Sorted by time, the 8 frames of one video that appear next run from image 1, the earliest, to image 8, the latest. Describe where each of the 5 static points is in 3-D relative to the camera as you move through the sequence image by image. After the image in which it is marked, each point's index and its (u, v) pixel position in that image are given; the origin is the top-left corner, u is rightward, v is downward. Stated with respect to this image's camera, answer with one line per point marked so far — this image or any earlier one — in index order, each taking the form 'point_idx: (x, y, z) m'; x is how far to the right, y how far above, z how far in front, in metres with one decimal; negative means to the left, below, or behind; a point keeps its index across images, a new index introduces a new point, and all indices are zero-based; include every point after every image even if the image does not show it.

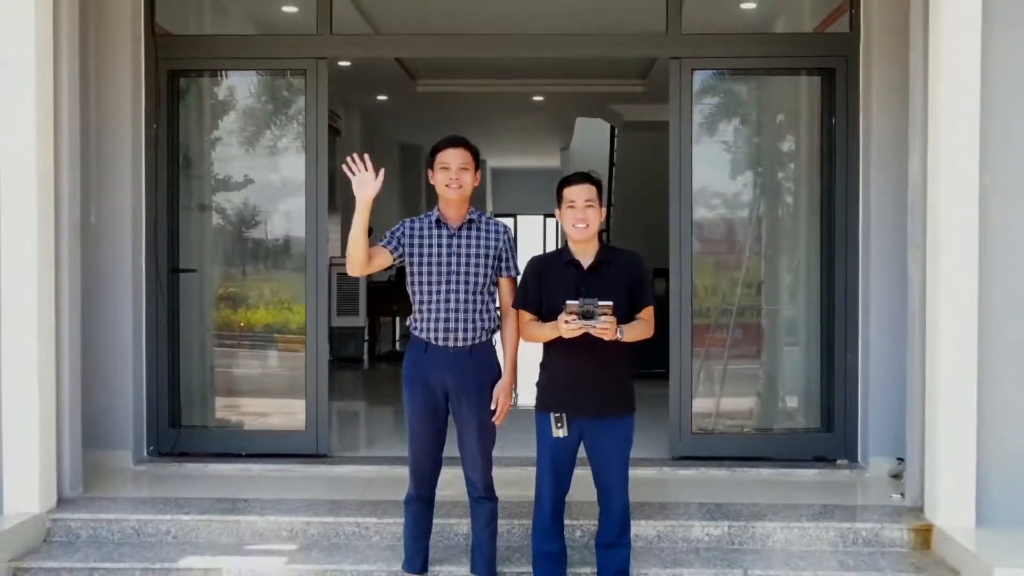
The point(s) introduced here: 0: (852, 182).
0: (+3.3, +1.0, +4.2) m
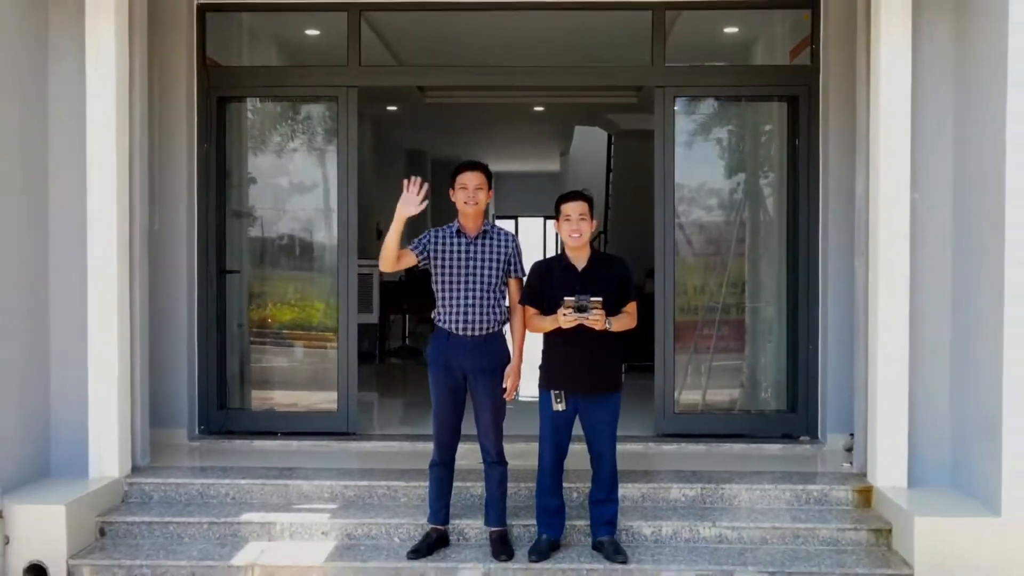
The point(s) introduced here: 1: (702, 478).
0: (+3.3, +1.0, +4.8) m
1: (+1.8, -1.8, +4.1) m
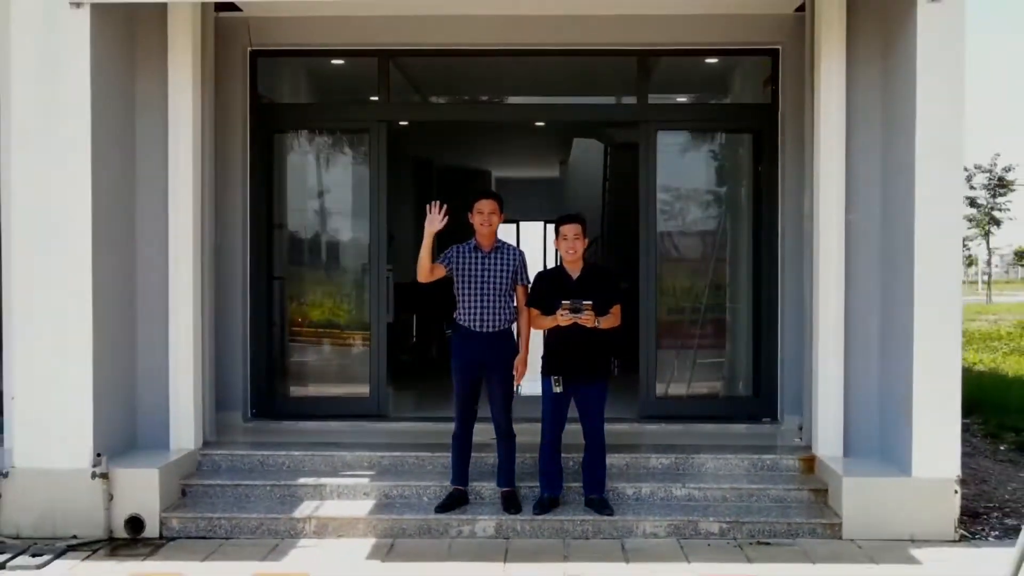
0: (+3.4, +1.0, +5.6) m
1: (+1.9, -1.9, +4.9) m
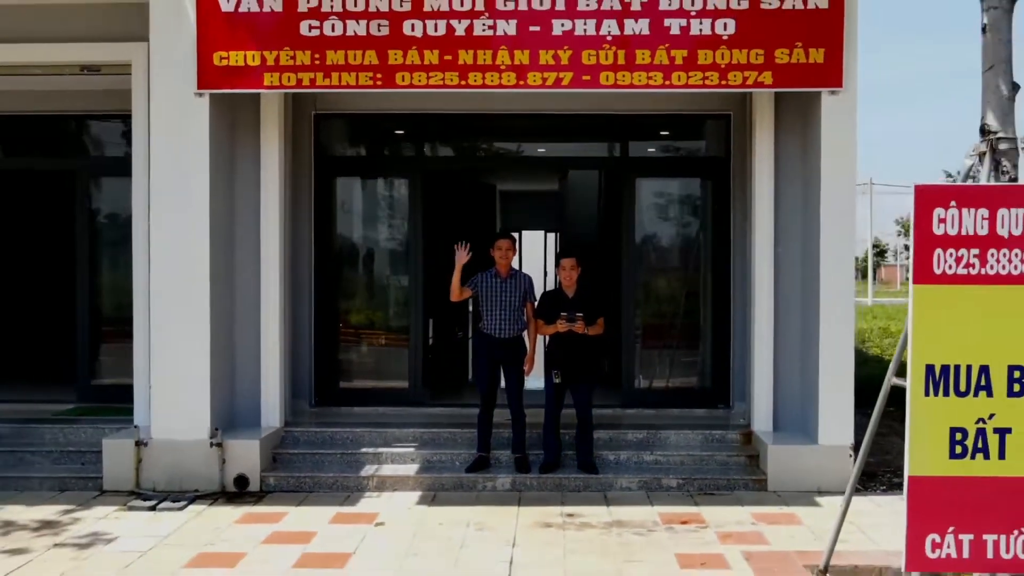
0: (+3.6, +0.7, +7.1) m
1: (+2.0, -2.1, +6.4) m
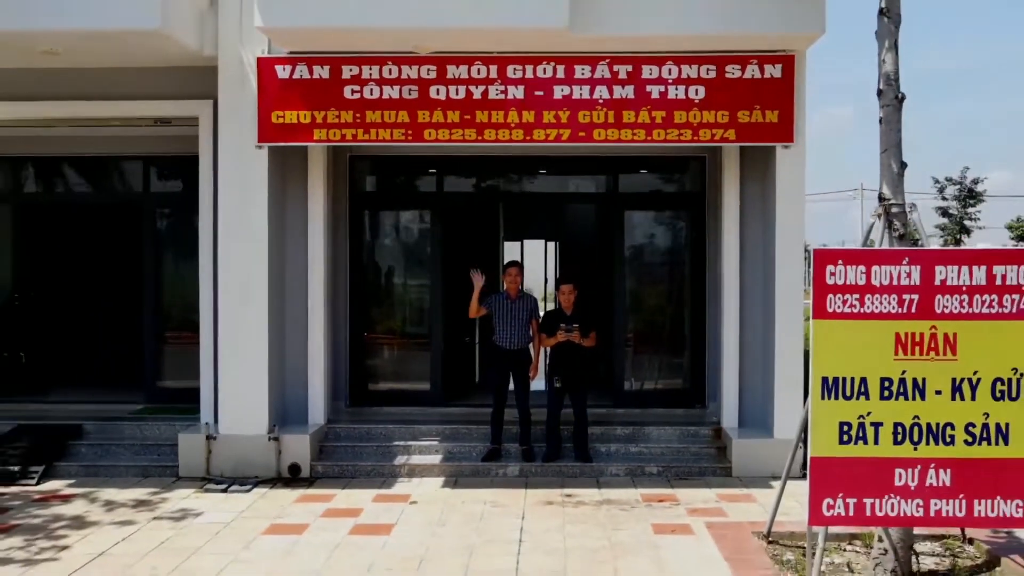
0: (+3.7, +0.4, +8.3) m
1: (+2.1, -2.4, +7.6) m
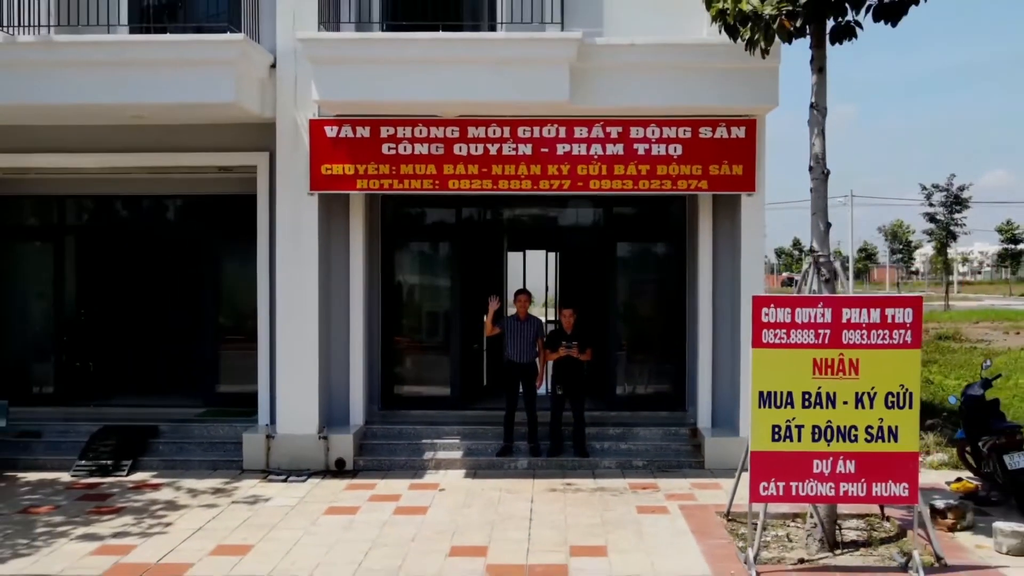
0: (+3.9, 0.0, +9.7) m
1: (+2.3, -2.9, +9.0) m
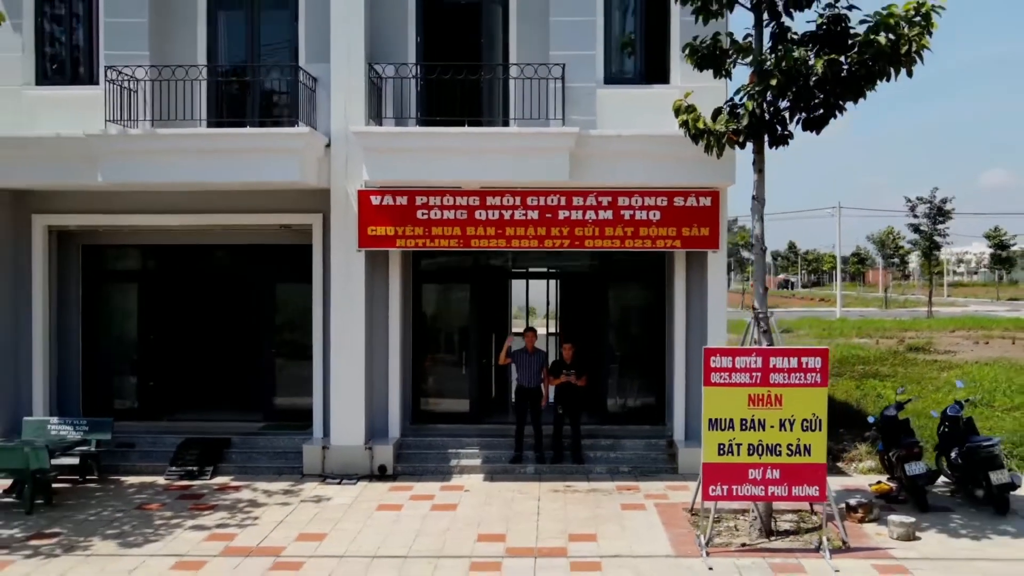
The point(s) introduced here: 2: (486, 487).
0: (+4.1, -1.0, +11.7) m
1: (+2.6, -3.8, +11.0) m
2: (-0.6, -4.6, +9.9) m
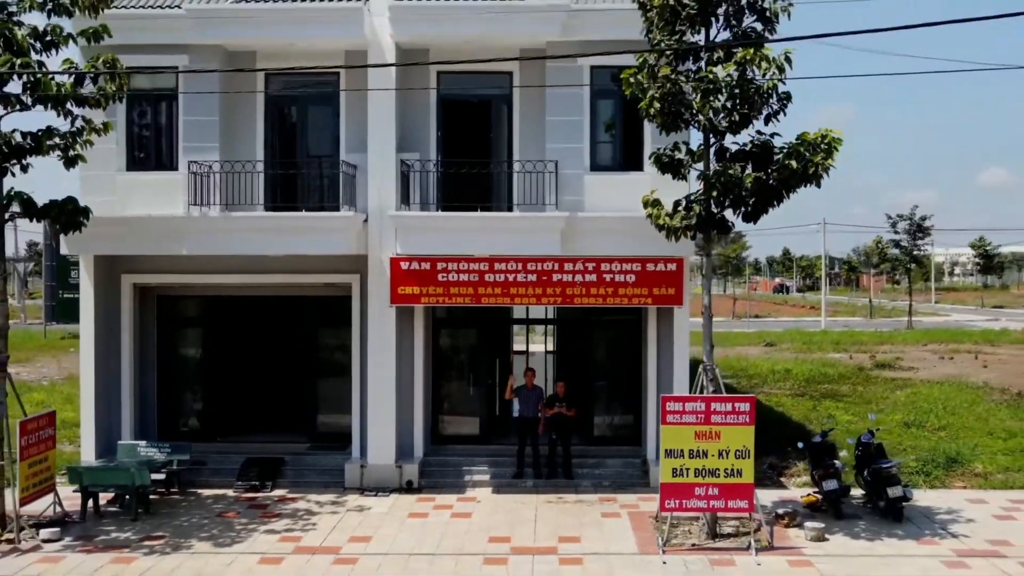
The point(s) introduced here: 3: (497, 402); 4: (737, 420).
0: (+4.2, -2.4, +14.1) m
1: (+2.6, -5.2, +13.4) m
2: (-0.5, -6.0, +12.3) m
3: (-0.4, -3.8, +14.4) m
4: (+5.1, -3.0, +9.9) m
